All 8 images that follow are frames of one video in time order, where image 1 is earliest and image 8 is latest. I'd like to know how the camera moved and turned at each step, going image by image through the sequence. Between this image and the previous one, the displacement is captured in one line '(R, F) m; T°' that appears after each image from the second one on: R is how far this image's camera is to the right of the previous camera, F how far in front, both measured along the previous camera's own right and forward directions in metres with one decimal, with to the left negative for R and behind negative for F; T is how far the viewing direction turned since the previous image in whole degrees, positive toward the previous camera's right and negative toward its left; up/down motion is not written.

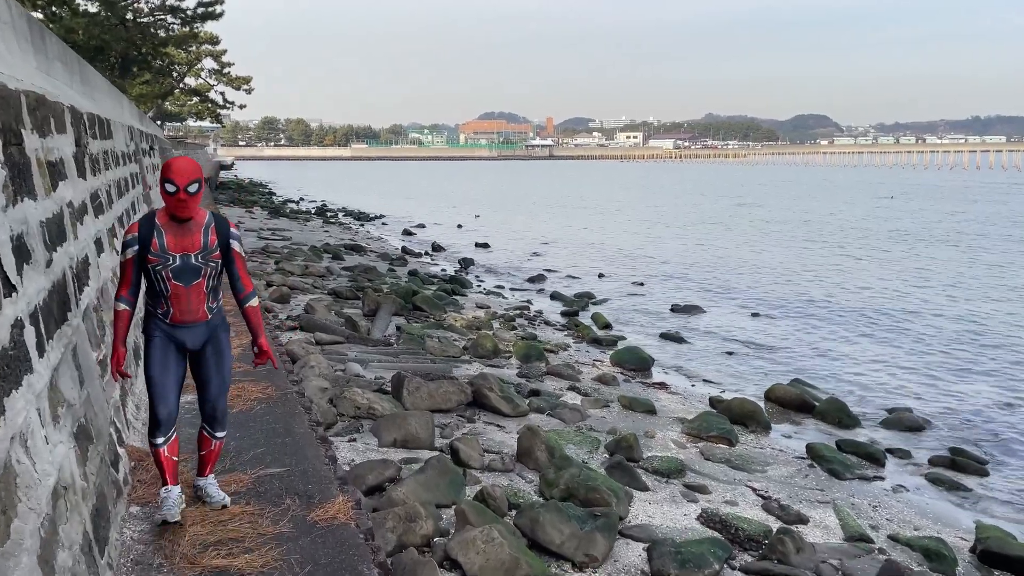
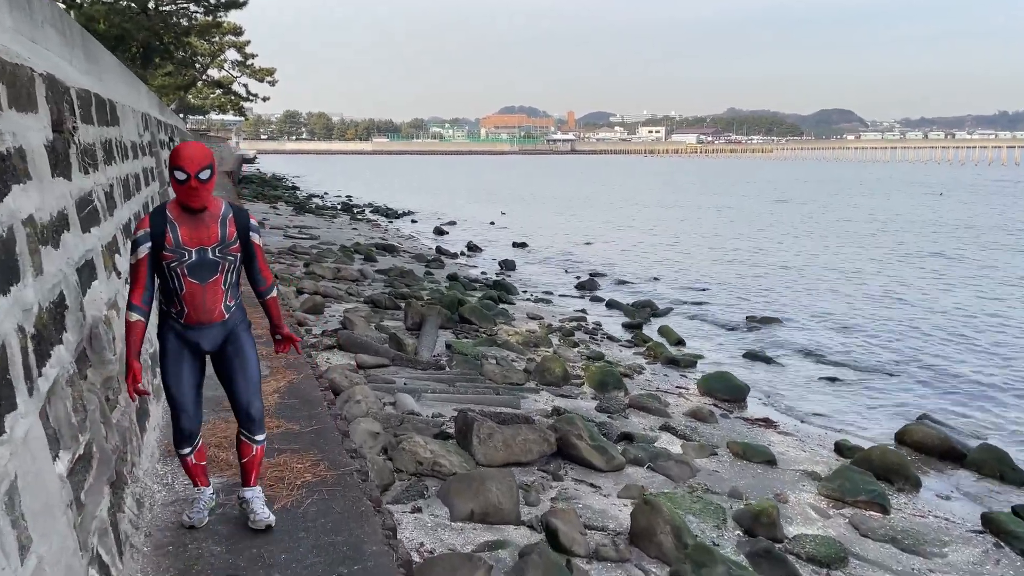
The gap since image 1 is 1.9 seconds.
(-0.7, +1.7) m; -1°
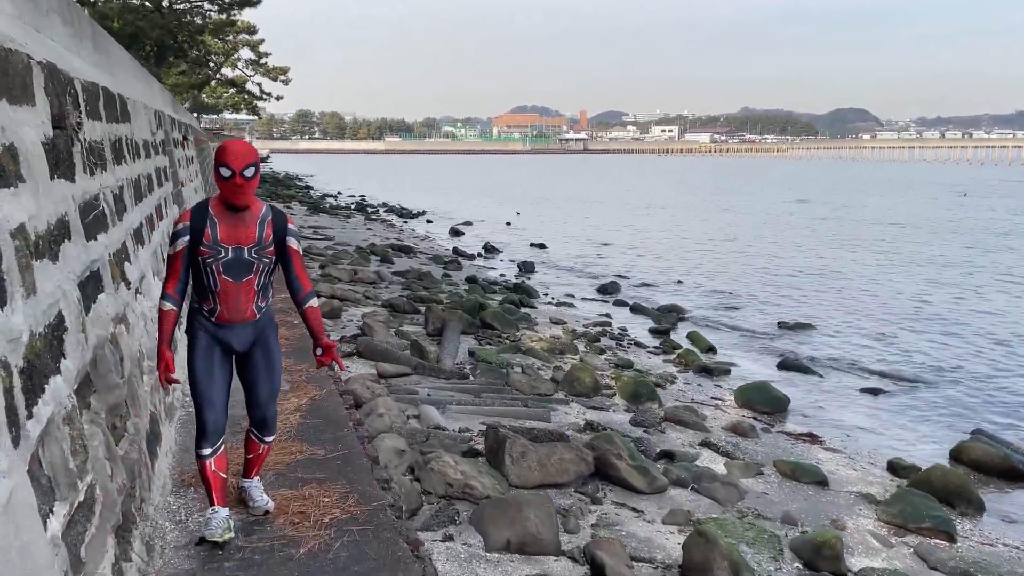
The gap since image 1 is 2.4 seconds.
(-0.2, +0.5) m; -1°
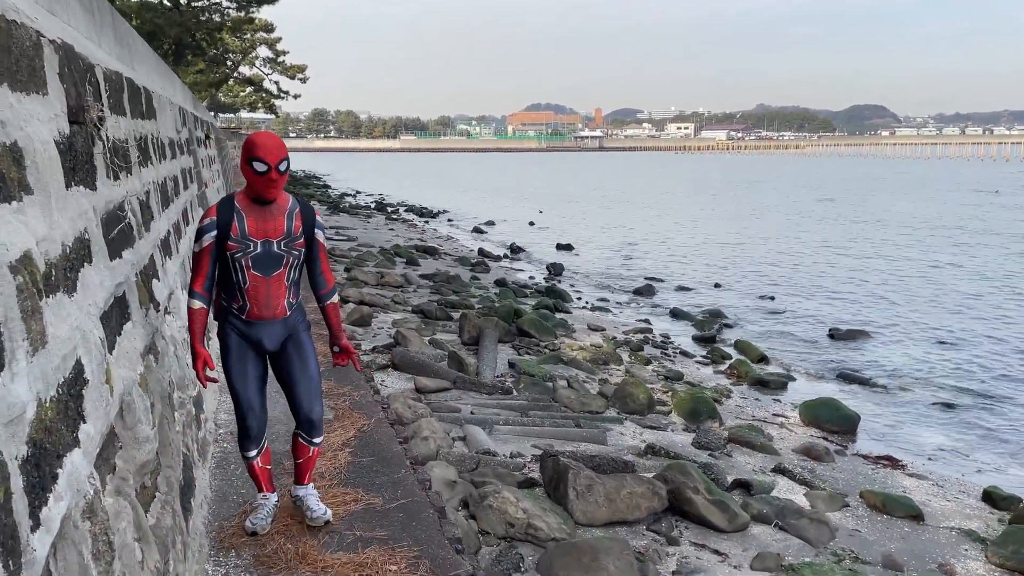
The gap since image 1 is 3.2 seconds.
(-0.4, +0.7) m; -1°
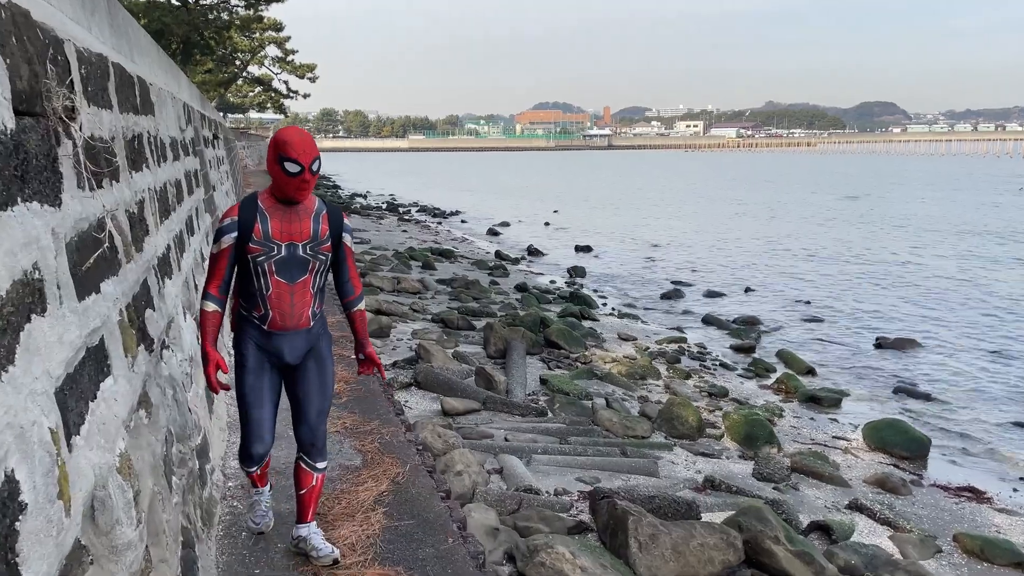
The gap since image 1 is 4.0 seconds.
(-0.3, +0.8) m; -1°
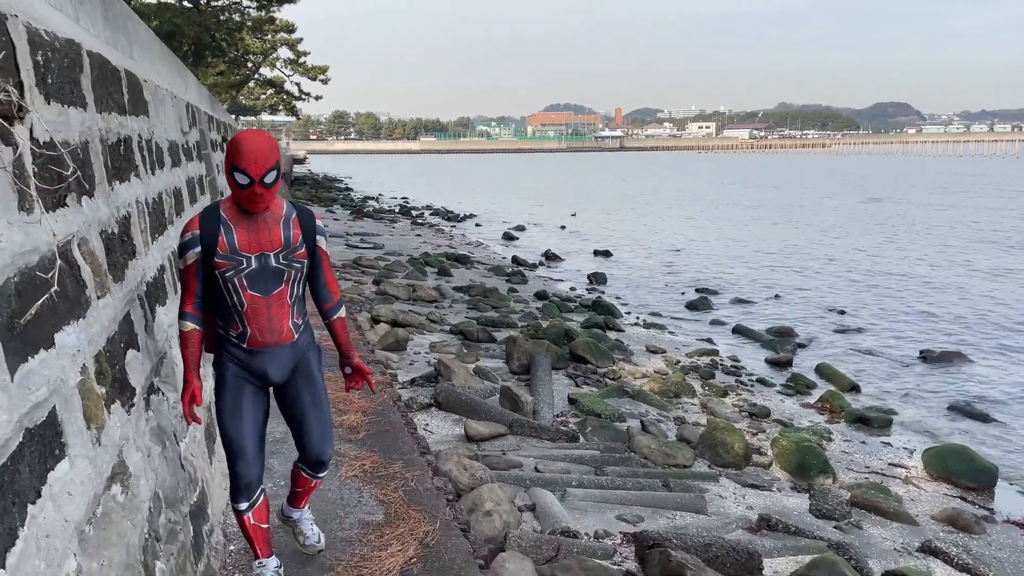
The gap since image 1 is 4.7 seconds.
(-0.2, +0.6) m; -1°
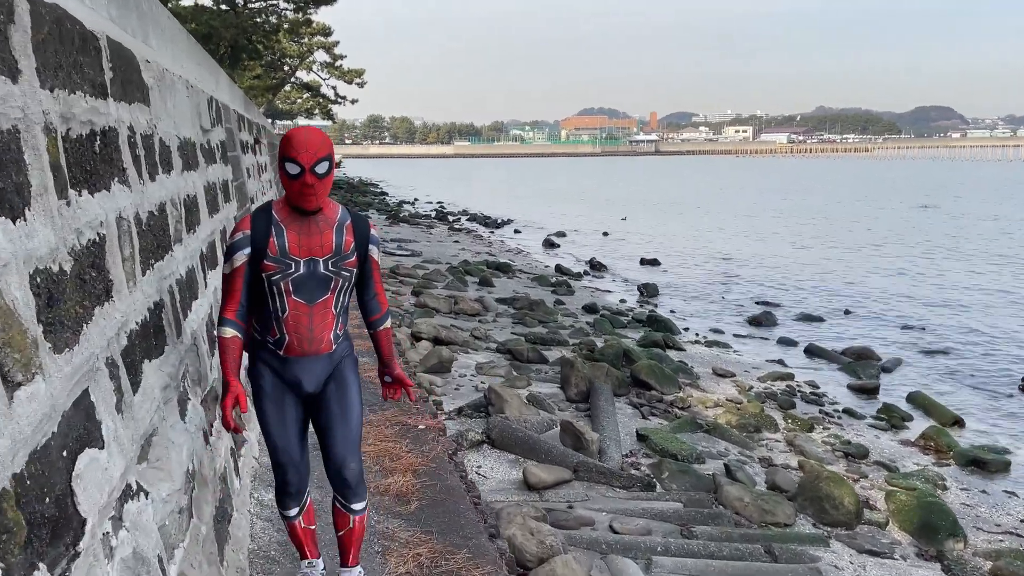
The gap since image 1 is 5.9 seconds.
(-0.3, +1.0) m; -2°
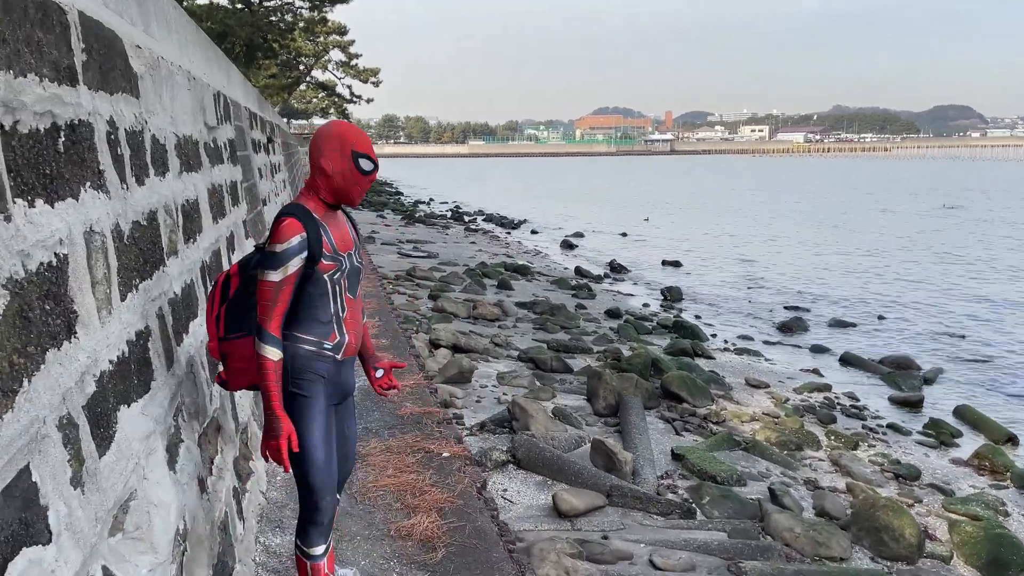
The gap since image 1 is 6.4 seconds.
(-0.1, +0.5) m; -1°
